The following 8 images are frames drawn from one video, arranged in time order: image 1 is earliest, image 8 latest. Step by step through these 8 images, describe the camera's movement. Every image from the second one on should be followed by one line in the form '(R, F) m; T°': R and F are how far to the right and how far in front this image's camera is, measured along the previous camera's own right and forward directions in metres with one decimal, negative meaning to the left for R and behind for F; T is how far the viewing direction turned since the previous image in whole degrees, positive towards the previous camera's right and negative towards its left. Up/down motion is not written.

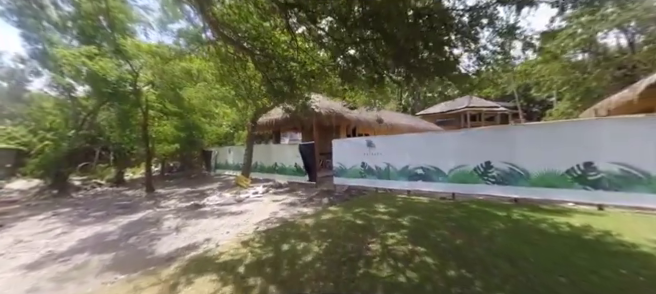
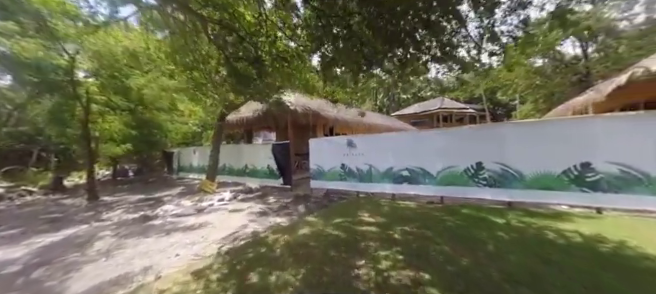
(0.0, +0.7) m; +6°
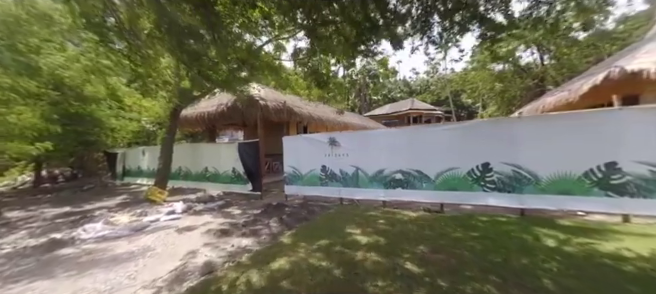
(-0.2, +1.1) m; +7°
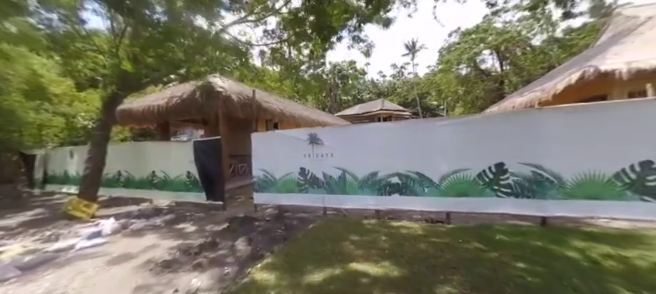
(-0.2, +1.0) m; +8°
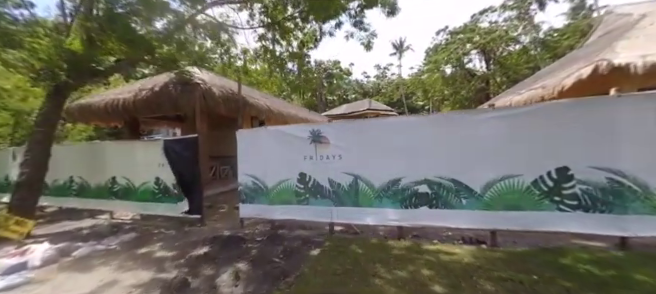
(-0.4, +0.9) m; +4°
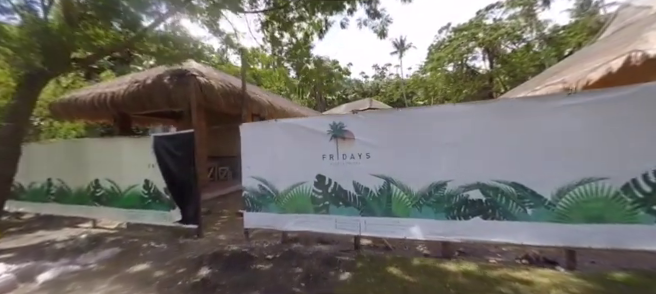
(-0.4, +0.7) m; +1°
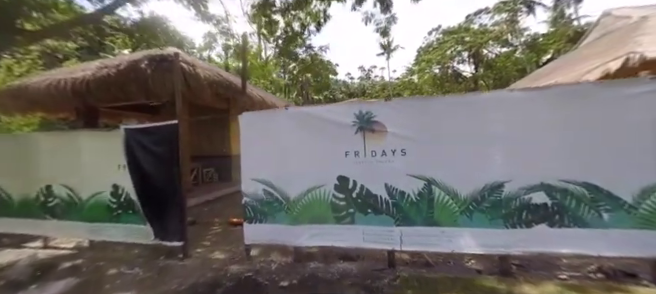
(-0.5, +0.6) m; +4°
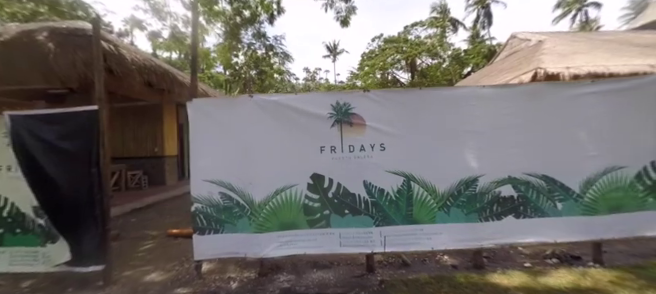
(-0.2, +0.3) m; +12°
